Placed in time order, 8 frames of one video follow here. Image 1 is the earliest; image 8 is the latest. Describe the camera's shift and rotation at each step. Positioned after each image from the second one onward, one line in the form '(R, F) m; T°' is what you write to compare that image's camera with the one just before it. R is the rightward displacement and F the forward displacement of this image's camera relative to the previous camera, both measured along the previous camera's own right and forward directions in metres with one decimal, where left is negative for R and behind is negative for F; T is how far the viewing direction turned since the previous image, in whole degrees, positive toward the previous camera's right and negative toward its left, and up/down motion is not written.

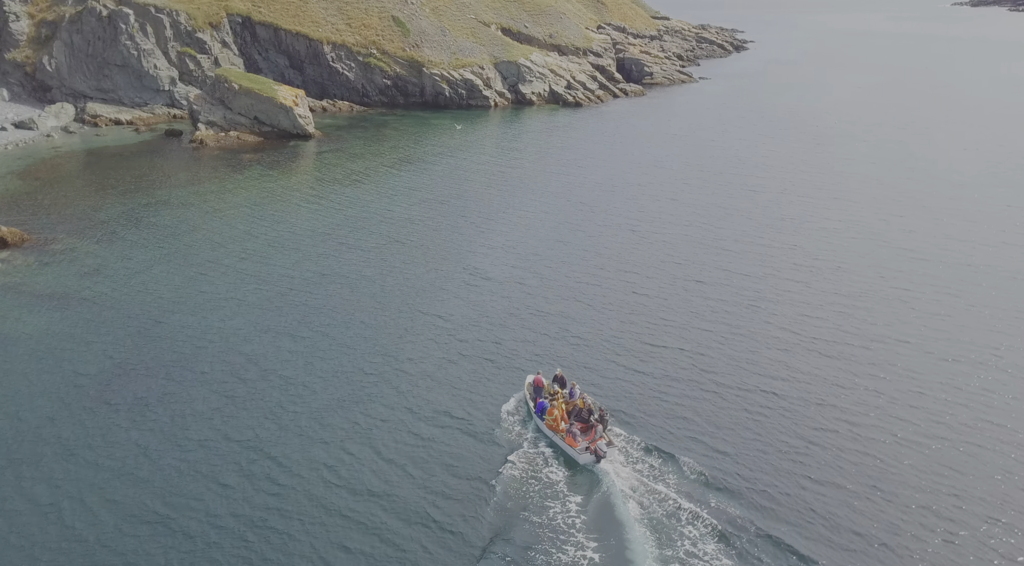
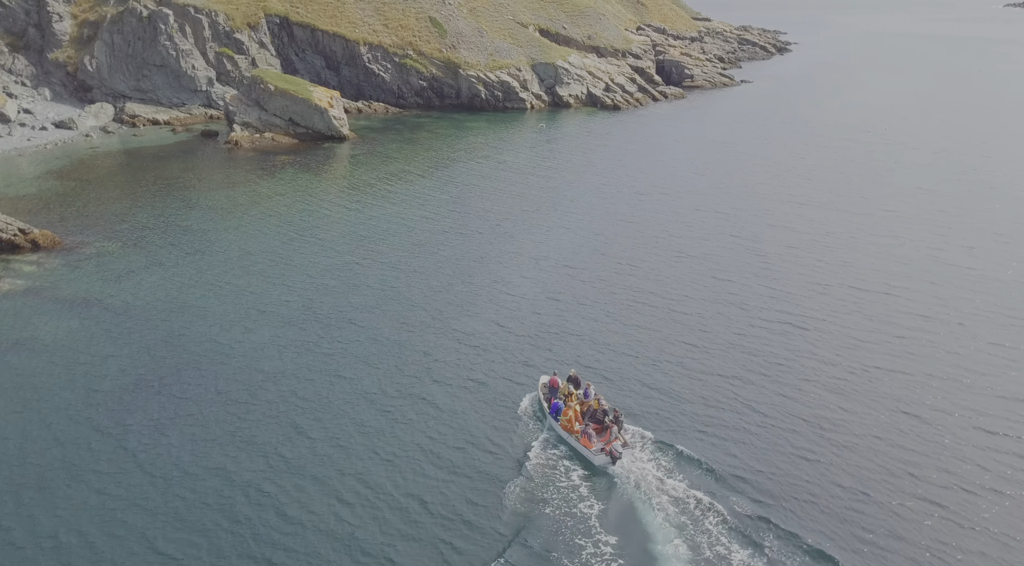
(+0.3, +2.0) m; -3°
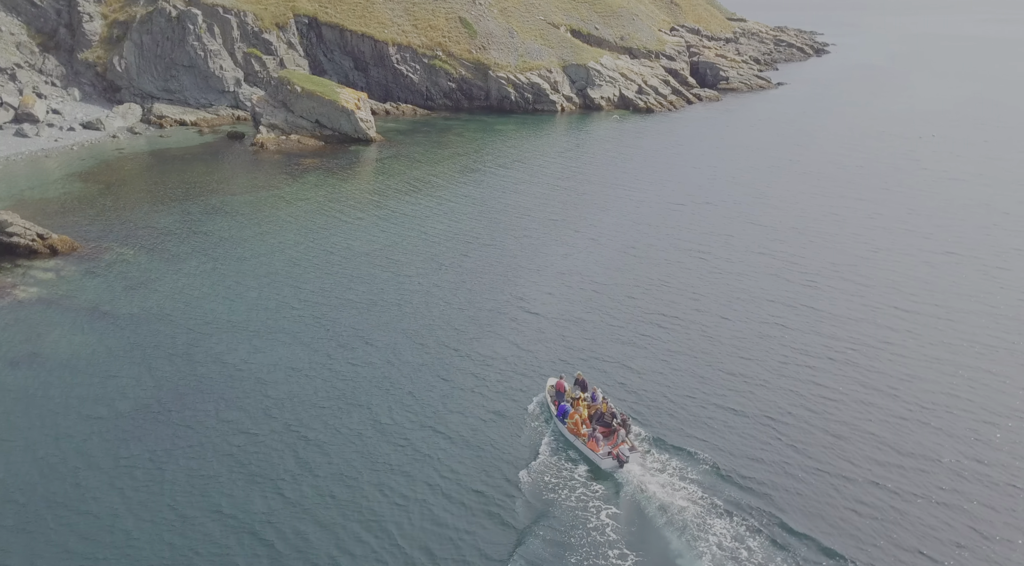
(+0.2, +2.7) m; -2°
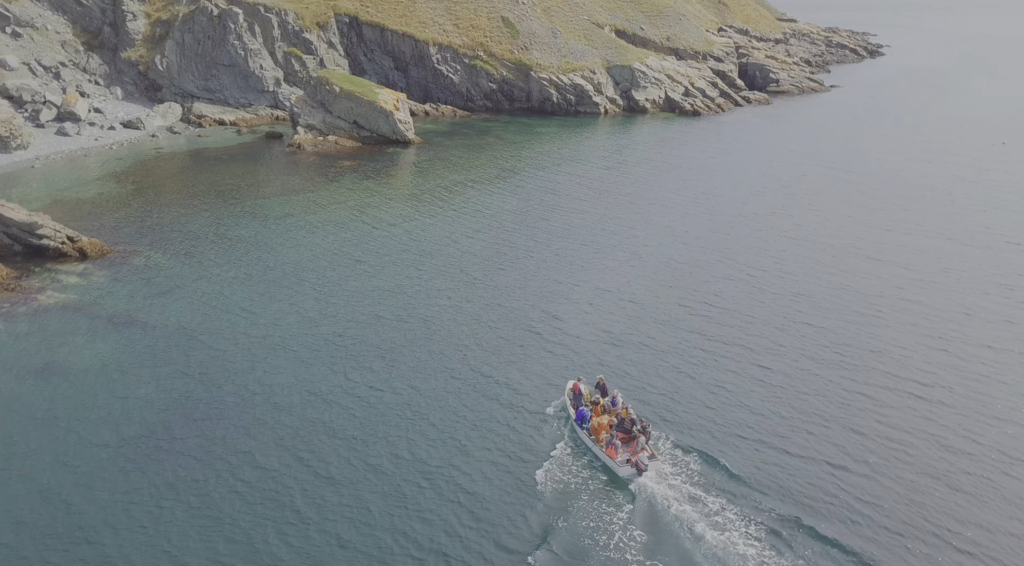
(0.0, +3.0) m; -3°
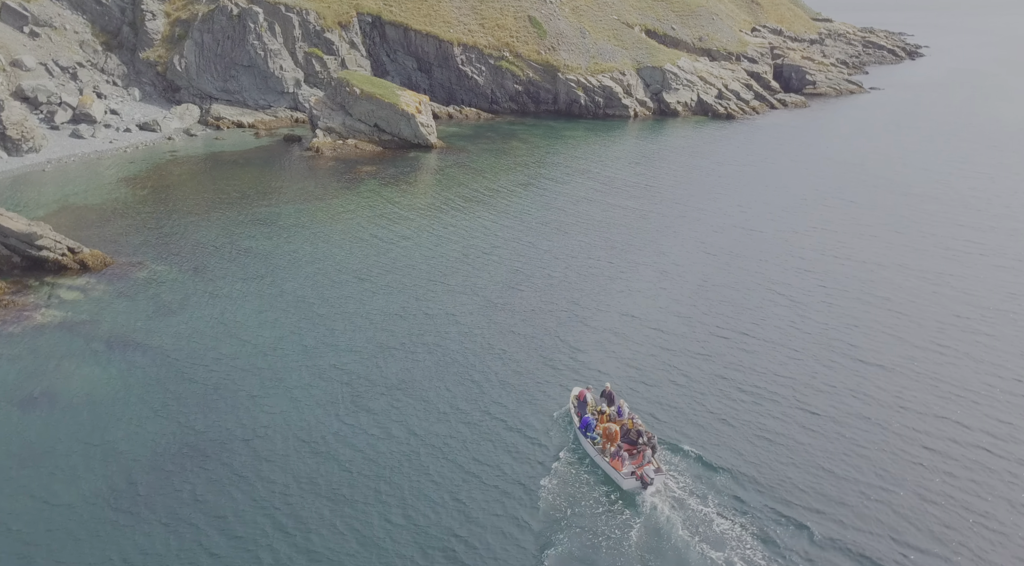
(-0.2, +4.5) m; -2°
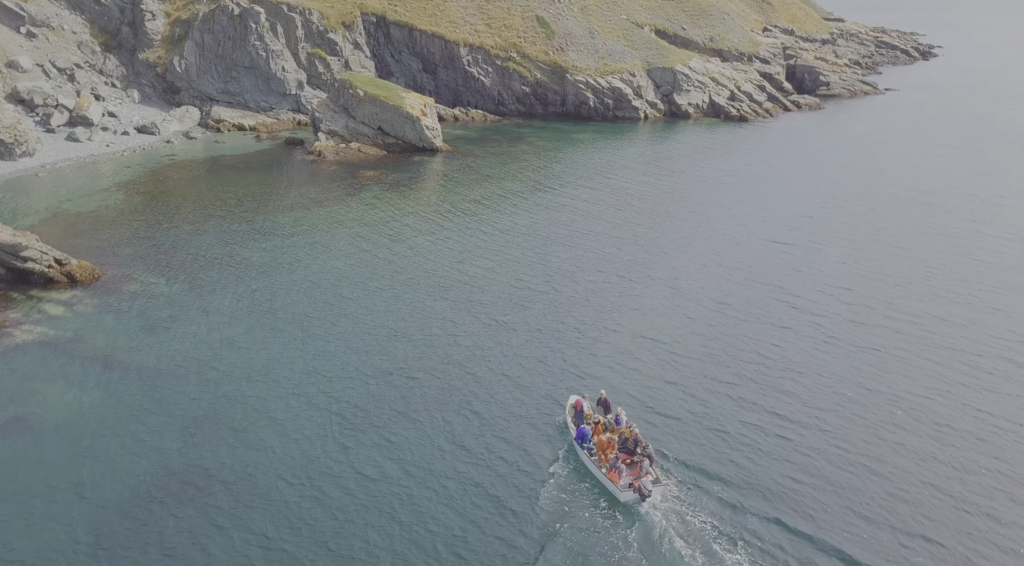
(-0.3, +3.1) m; 0°
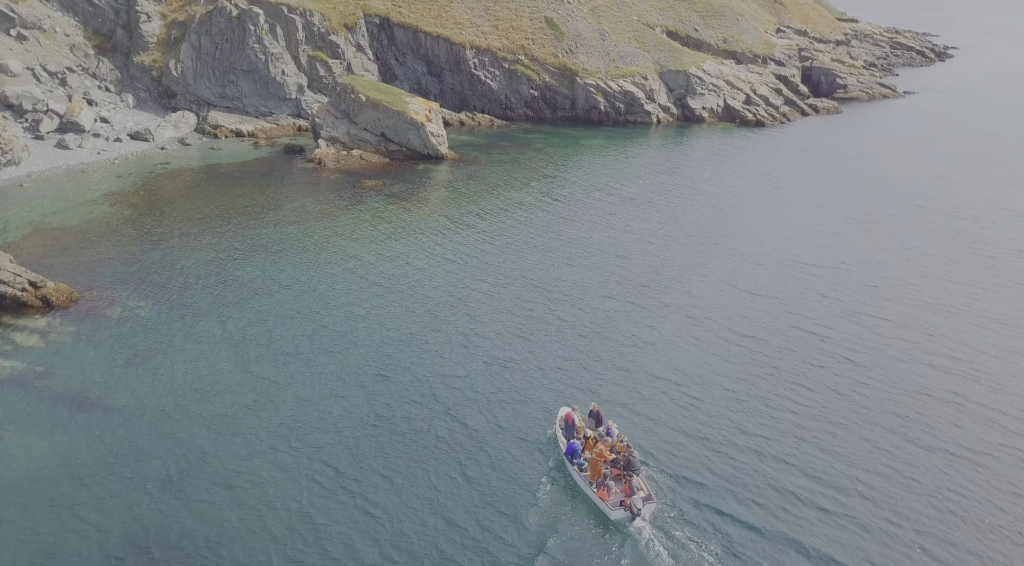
(-0.6, +4.6) m; 0°
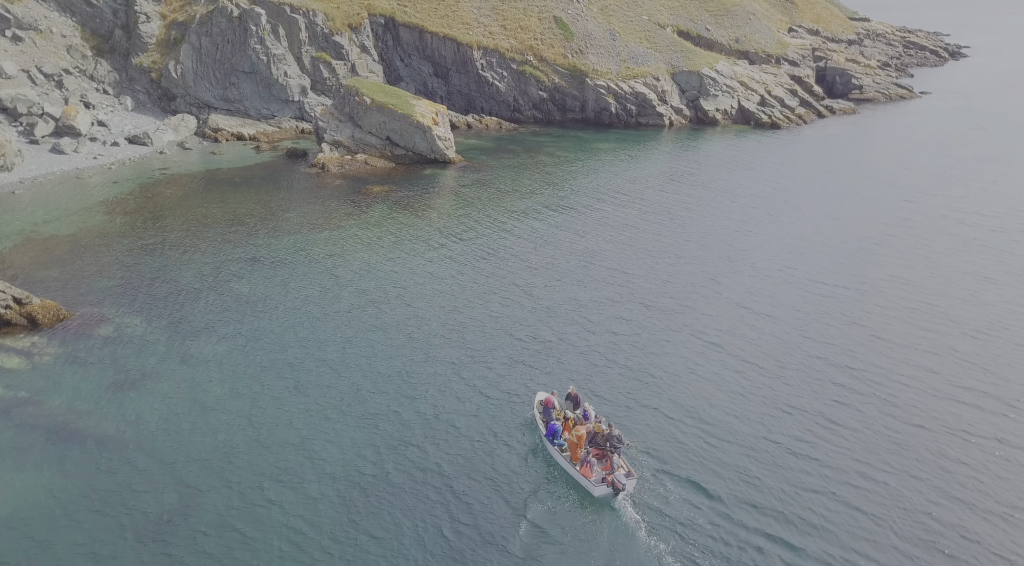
(-0.8, +3.3) m; 0°
